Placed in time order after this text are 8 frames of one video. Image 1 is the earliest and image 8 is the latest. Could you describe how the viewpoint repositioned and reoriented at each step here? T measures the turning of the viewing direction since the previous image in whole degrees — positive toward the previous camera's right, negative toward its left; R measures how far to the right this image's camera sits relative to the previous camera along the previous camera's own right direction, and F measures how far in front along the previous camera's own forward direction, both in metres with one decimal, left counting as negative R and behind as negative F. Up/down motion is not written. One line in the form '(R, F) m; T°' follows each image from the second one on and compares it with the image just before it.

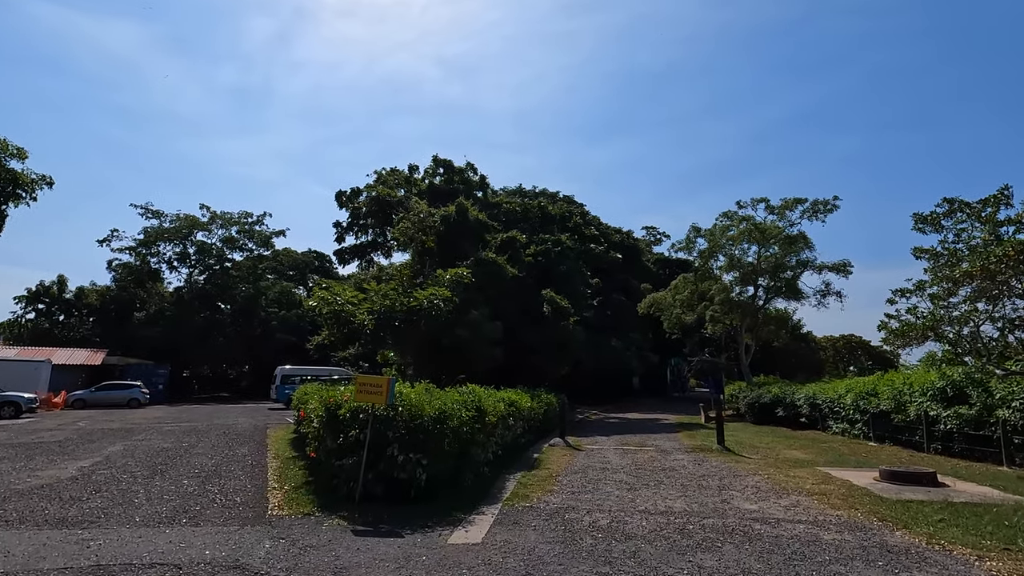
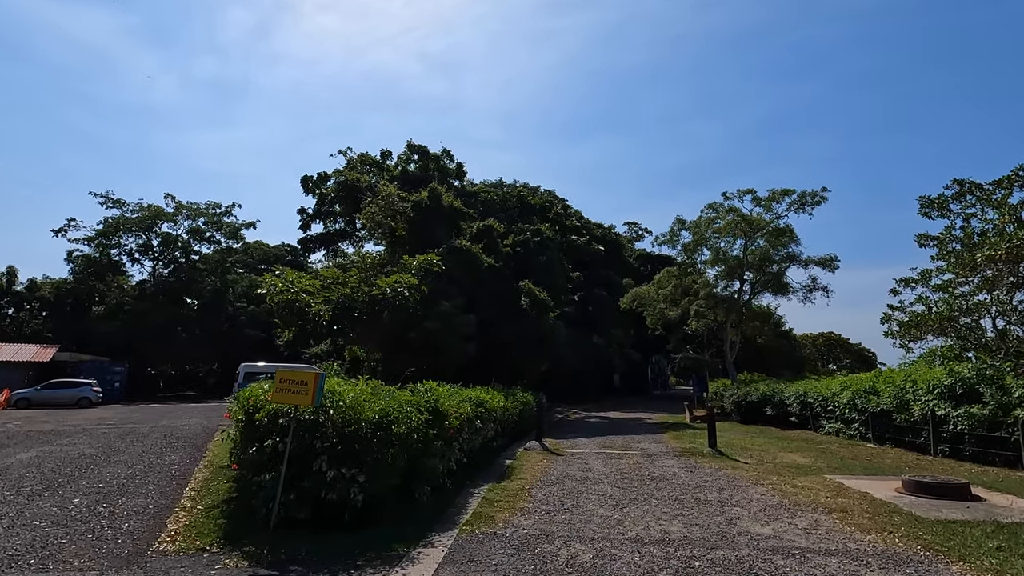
(+0.2, +1.5) m; +2°
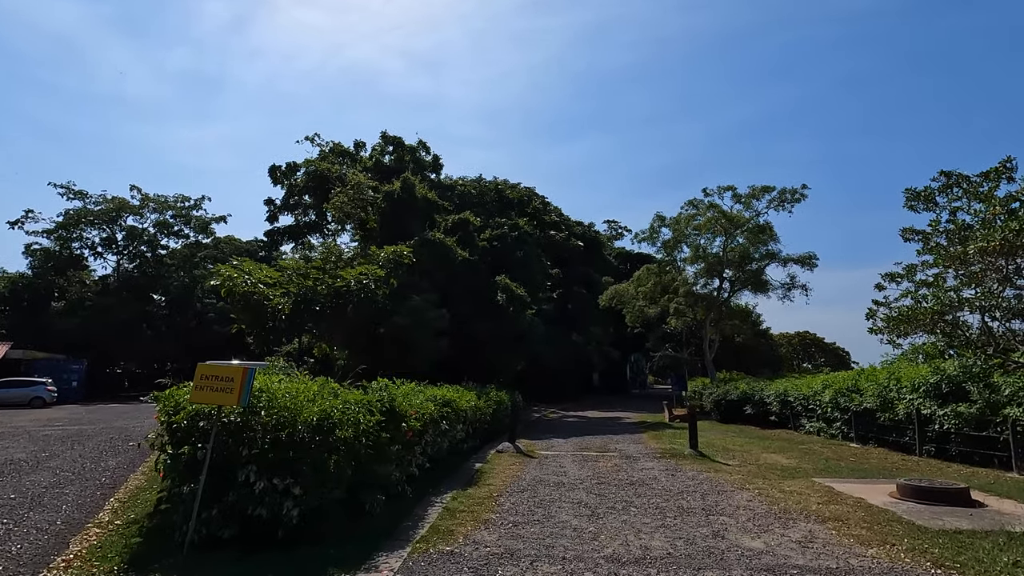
(+0.2, +0.8) m; +2°
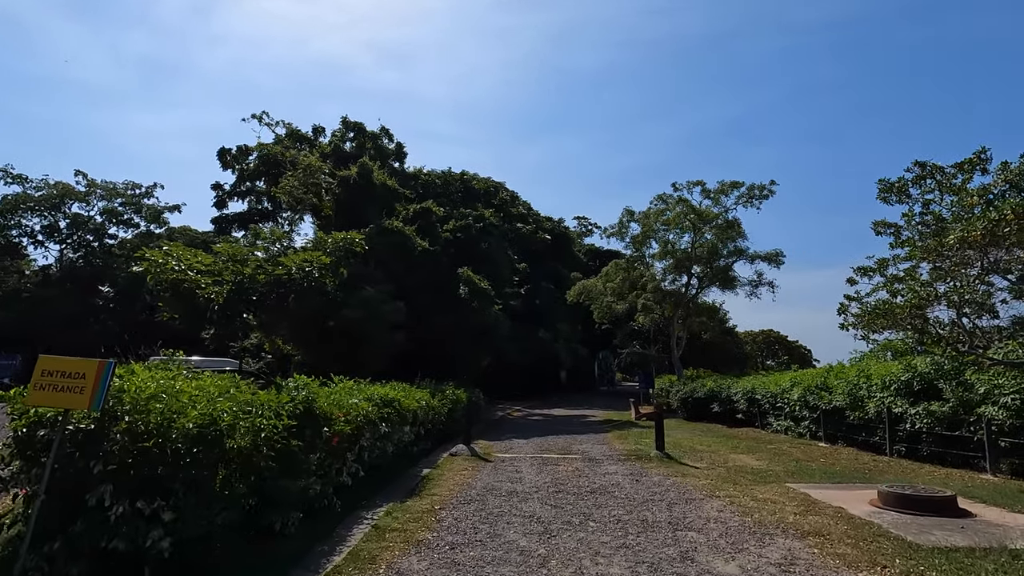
(+0.3, +1.0) m; +3°
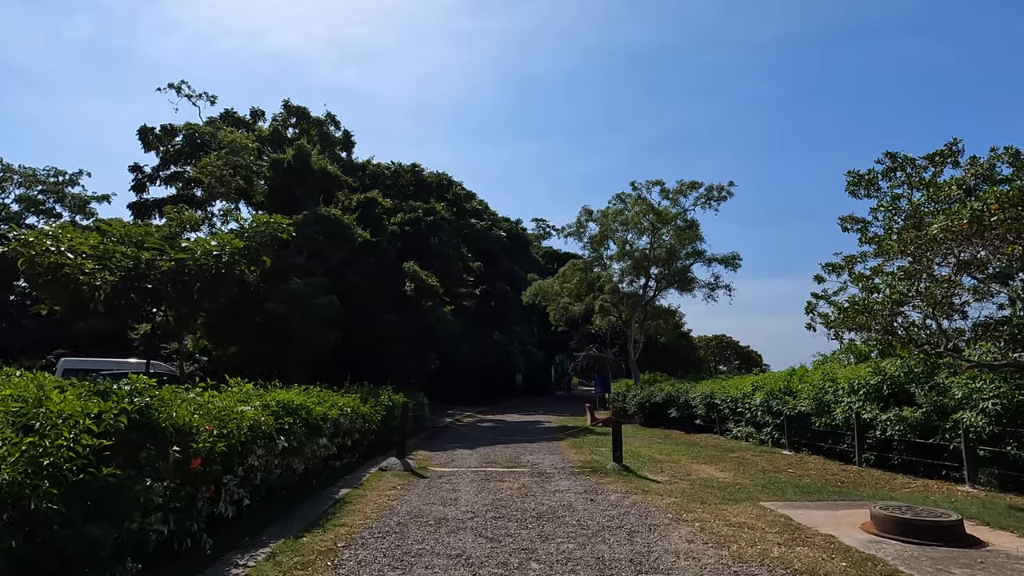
(+0.3, +1.4) m; +4°
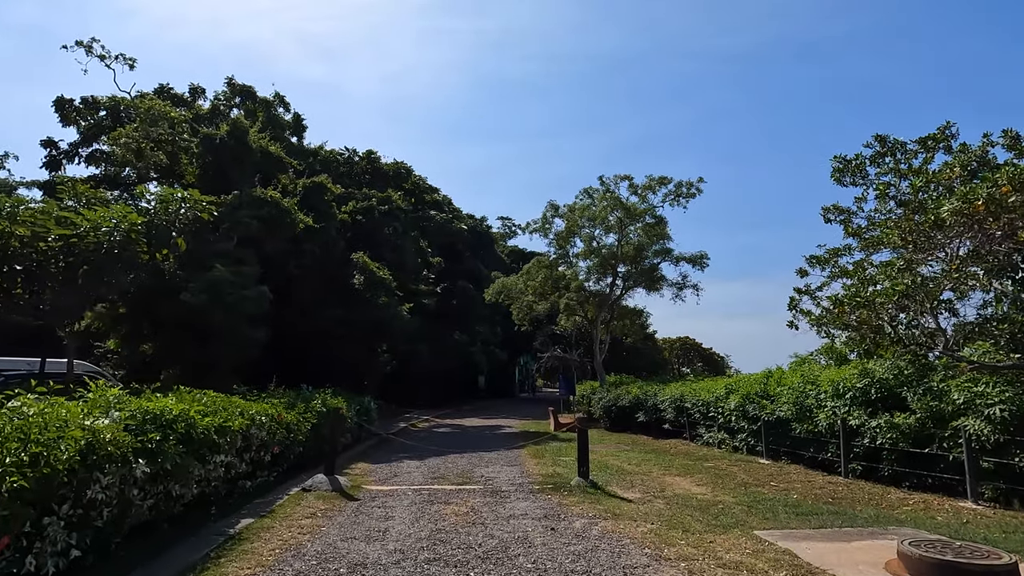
(+0.2, +1.4) m; +4°
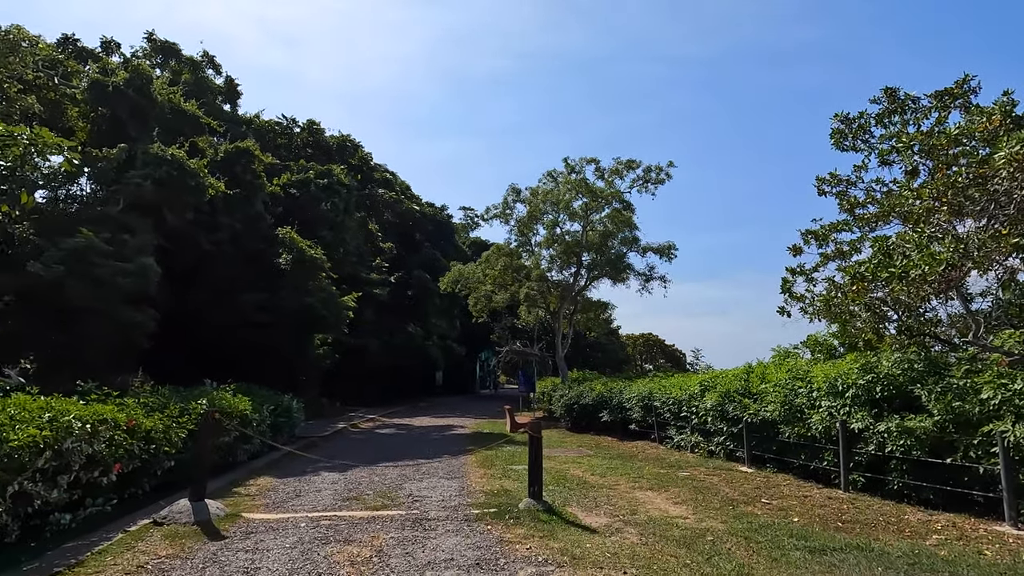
(+0.4, +2.0) m; +4°
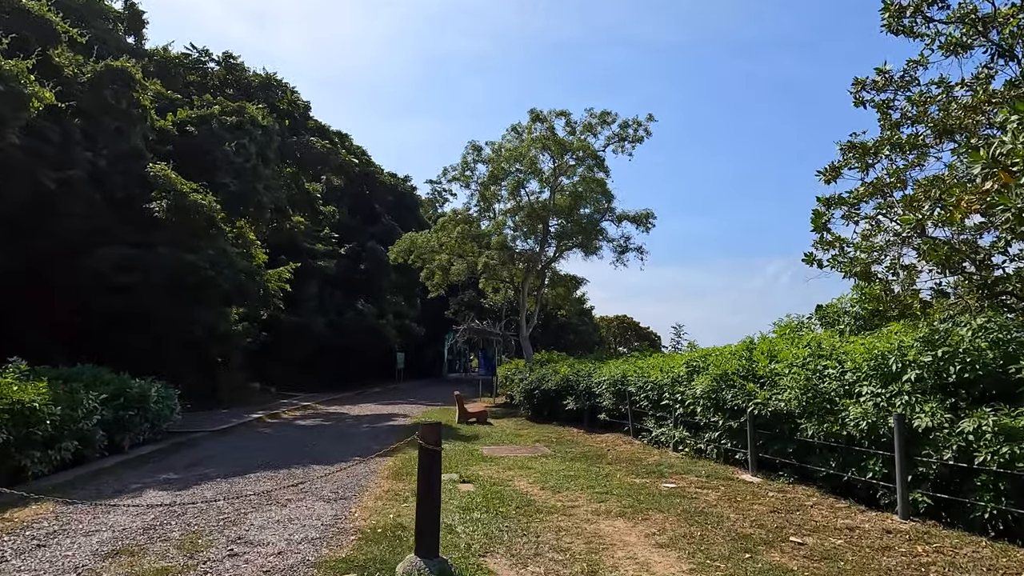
(+0.8, +3.0) m; +3°
